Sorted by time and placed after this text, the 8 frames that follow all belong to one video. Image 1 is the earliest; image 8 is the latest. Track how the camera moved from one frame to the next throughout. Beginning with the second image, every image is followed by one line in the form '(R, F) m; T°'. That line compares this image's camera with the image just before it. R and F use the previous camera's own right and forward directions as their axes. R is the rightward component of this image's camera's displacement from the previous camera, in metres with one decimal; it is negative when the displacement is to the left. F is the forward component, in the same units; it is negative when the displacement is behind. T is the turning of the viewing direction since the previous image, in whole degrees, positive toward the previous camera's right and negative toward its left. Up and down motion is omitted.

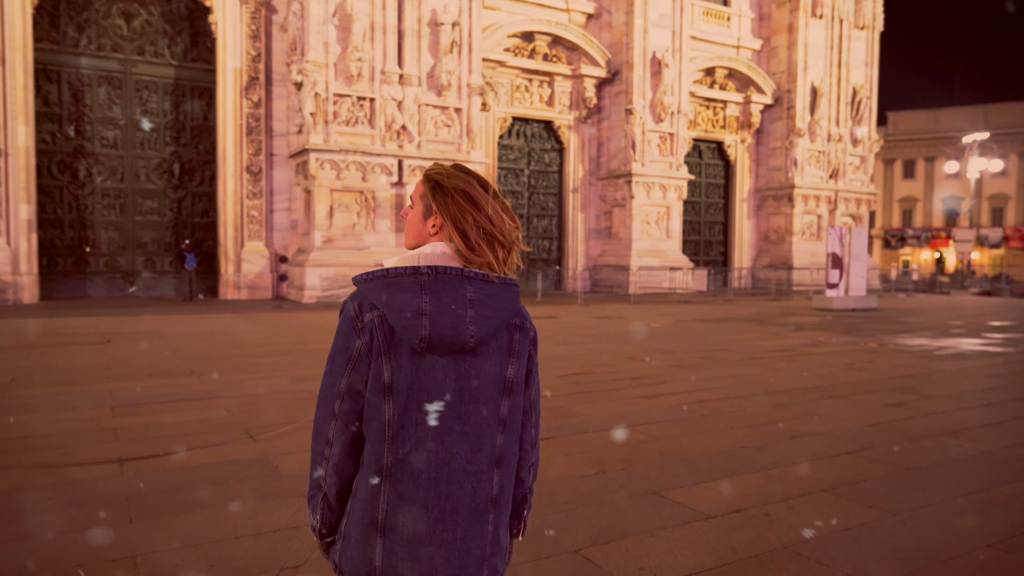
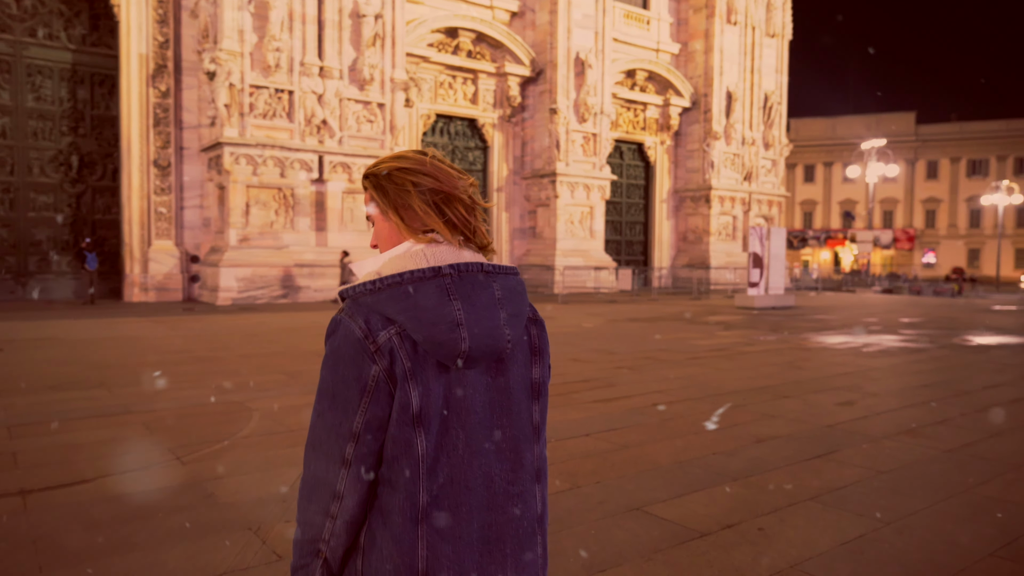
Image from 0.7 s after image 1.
(-0.2, +0.3) m; +6°
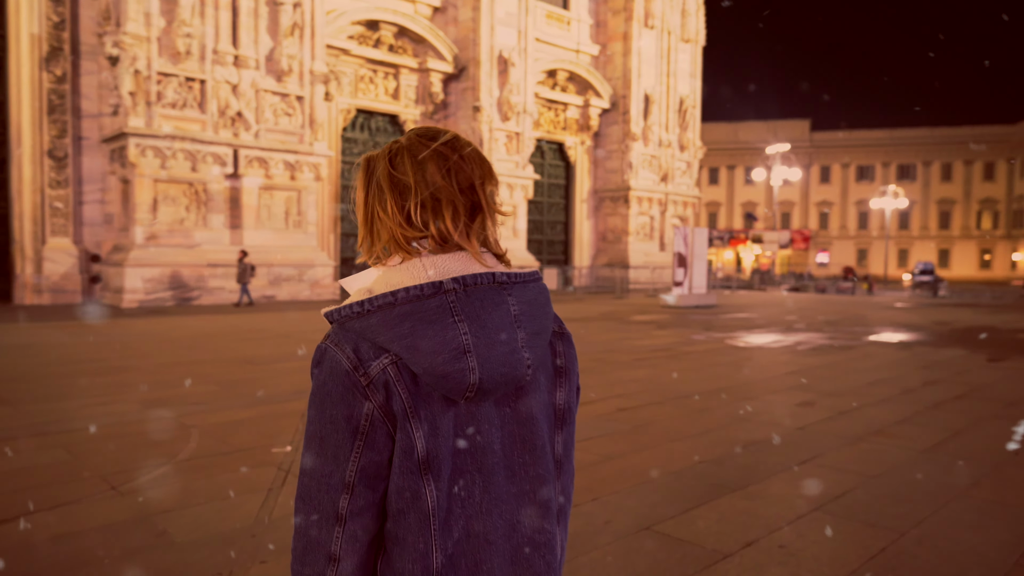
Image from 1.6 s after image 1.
(-0.3, +0.3) m; +7°
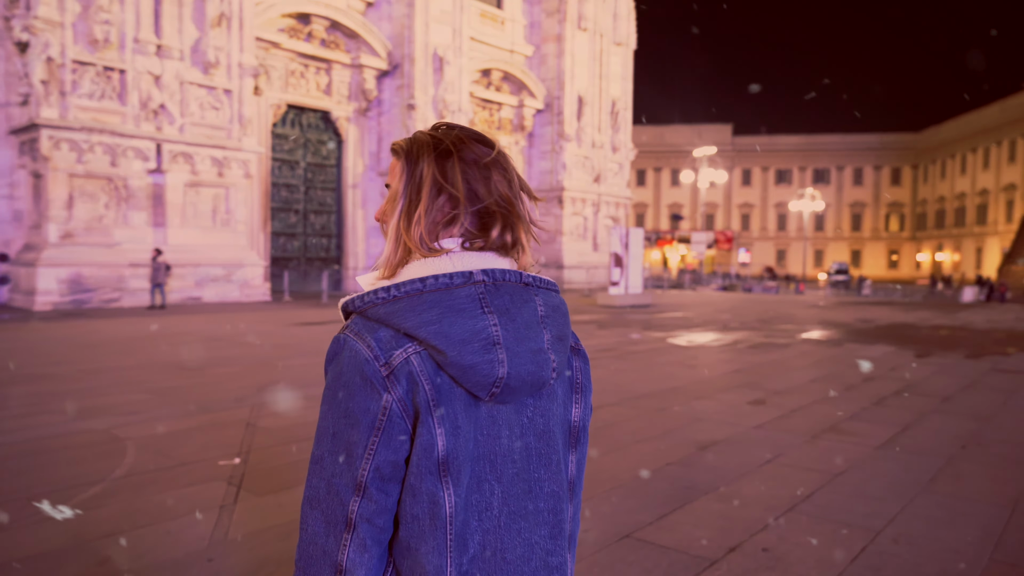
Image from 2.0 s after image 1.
(-0.2, +0.1) m; +5°
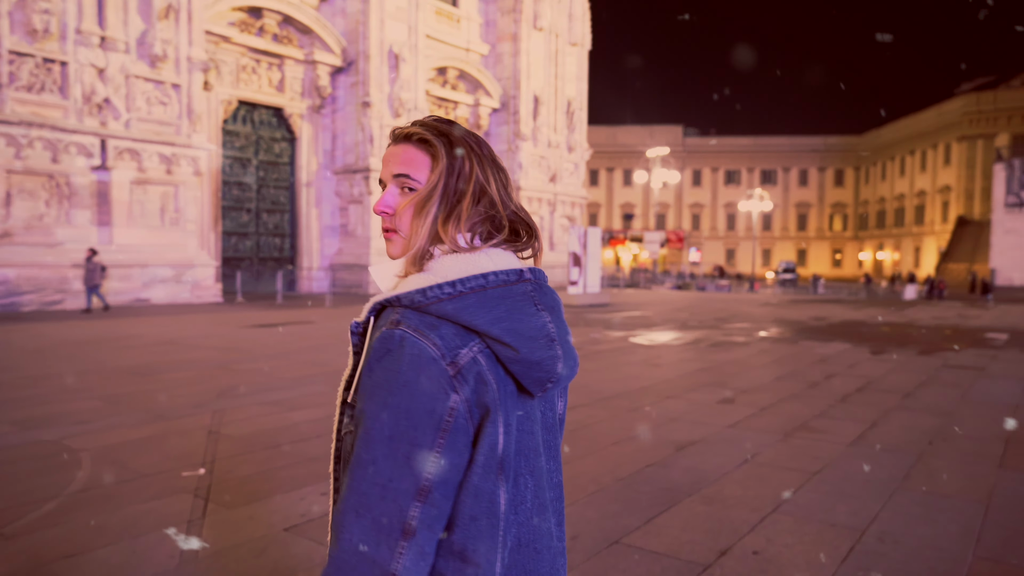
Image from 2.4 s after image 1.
(-0.1, +0.1) m; +4°
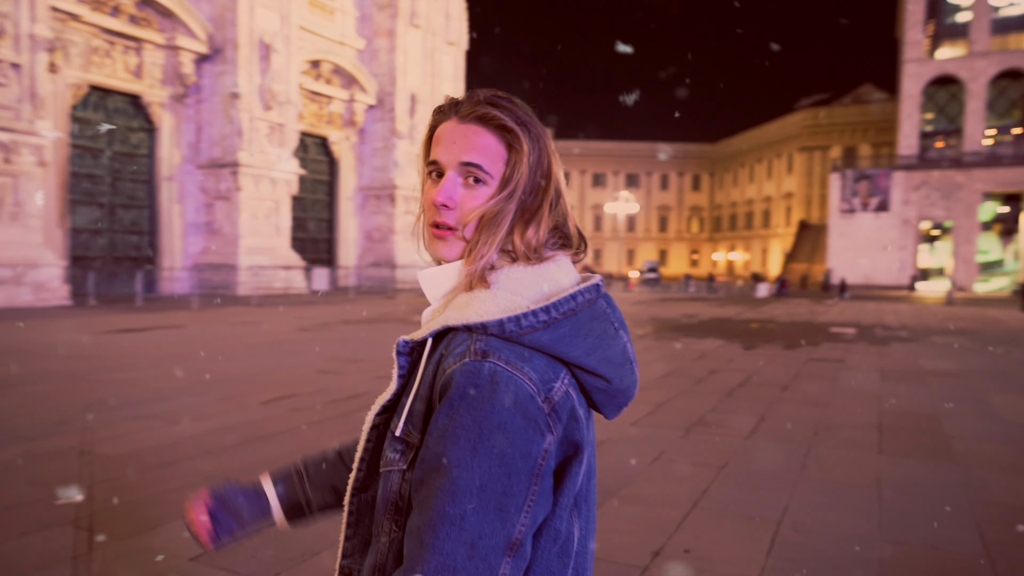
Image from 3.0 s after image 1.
(-0.2, +0.1) m; +10°
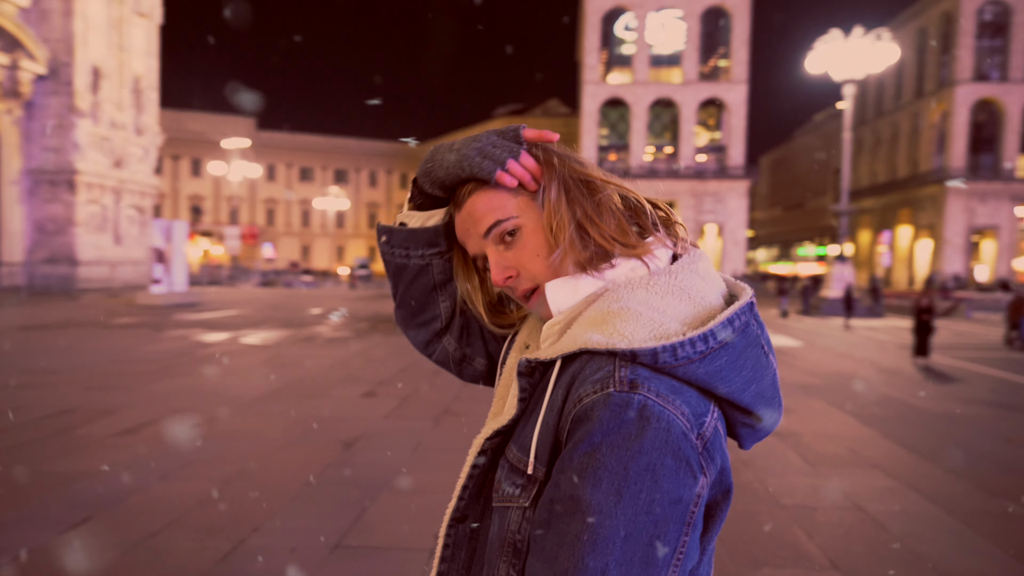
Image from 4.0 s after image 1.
(-0.3, -0.1) m; +22°
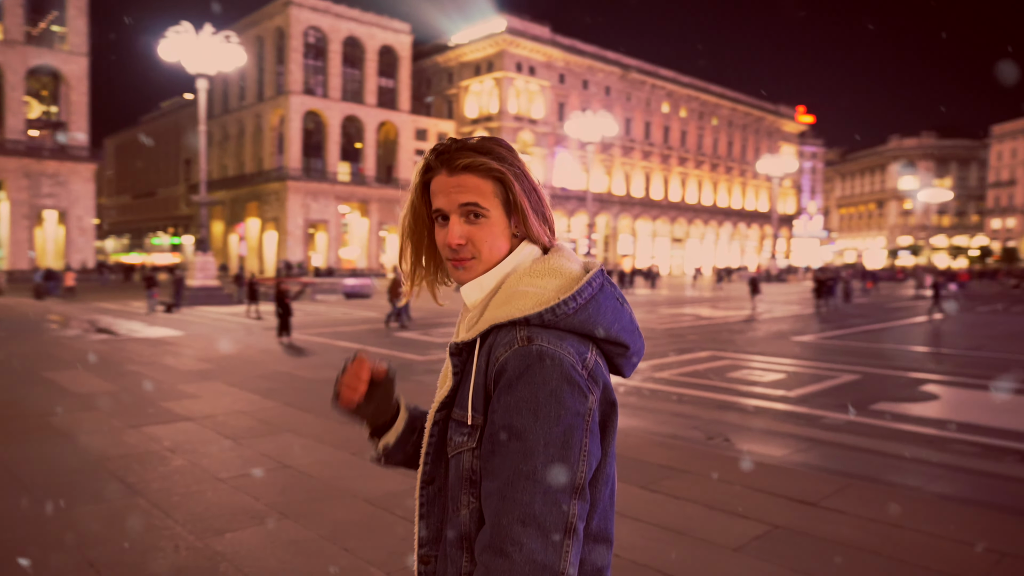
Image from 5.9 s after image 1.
(-0.9, -0.1) m; +48°
